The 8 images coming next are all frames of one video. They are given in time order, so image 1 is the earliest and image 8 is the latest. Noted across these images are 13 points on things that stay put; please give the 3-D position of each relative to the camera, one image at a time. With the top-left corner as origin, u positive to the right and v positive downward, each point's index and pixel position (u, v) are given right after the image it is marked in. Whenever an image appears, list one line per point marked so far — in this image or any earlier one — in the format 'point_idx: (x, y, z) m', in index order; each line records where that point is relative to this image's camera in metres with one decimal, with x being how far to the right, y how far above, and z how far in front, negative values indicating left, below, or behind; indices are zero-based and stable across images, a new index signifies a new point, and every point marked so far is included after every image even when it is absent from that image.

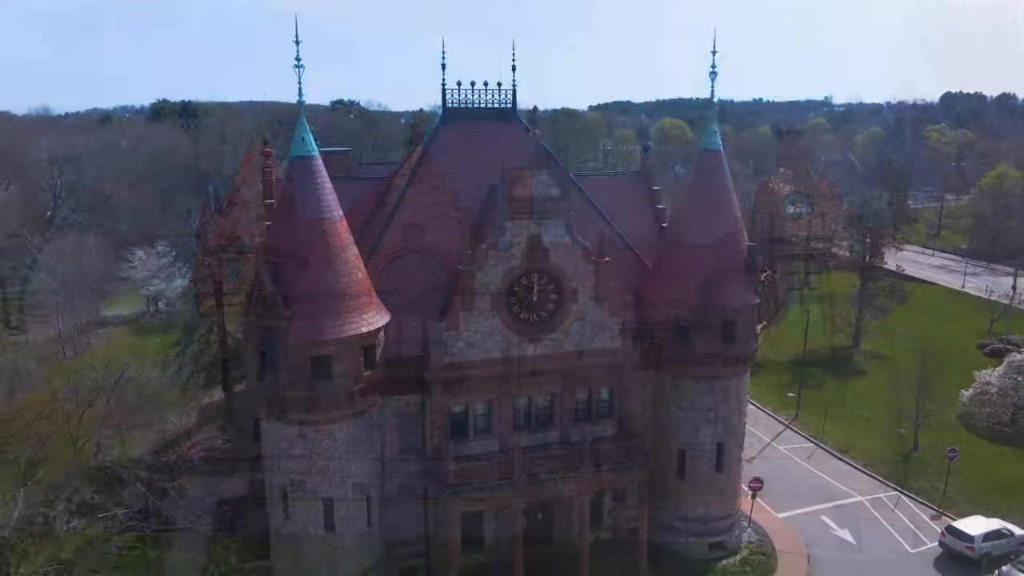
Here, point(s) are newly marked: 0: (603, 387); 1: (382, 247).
0: (+2.3, -2.5, +18.9) m
1: (-3.3, +1.1, +19.1) m
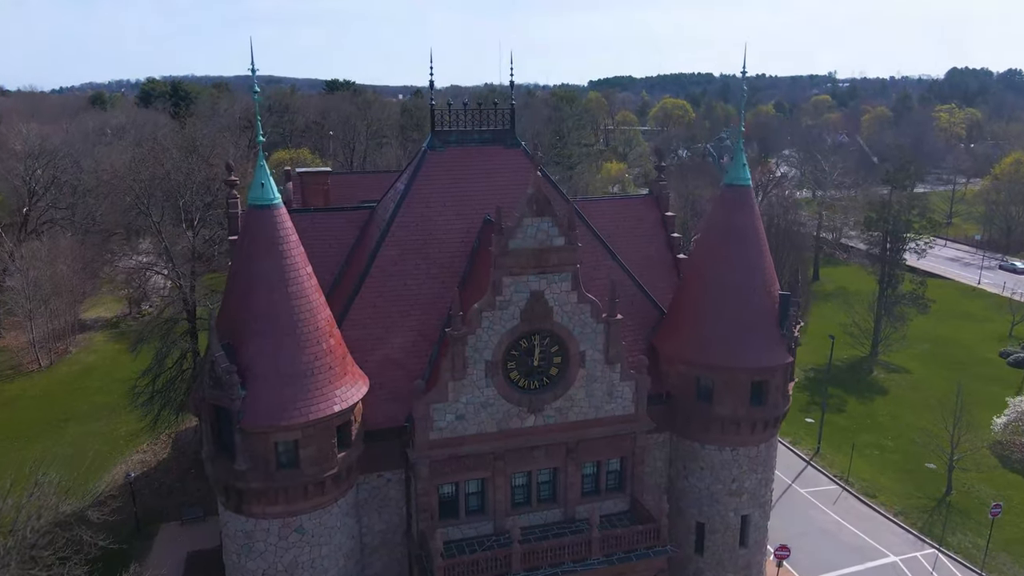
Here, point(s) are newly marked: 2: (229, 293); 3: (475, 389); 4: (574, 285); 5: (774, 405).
0: (+2.2, -3.7, +16.5) m
1: (-3.3, -0.2, +16.7) m
2: (-5.2, -0.1, +13.9) m
3: (-0.7, -2.0, +15.0) m
4: (+1.3, +0.1, +15.0) m
5: (+5.8, -2.6, +16.6) m
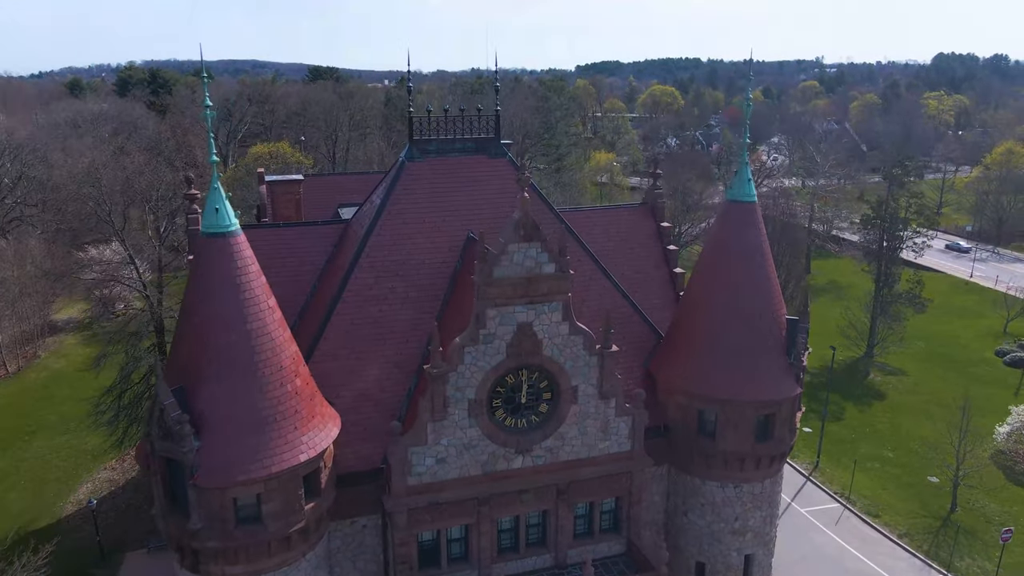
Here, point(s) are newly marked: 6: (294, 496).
0: (+1.9, -4.2, +15.3) m
1: (-3.6, -0.7, +15.3) m
2: (-5.5, -0.7, +12.5) m
3: (-1.0, -2.6, +13.7) m
4: (+1.0, -0.5, +13.7) m
5: (+5.5, -3.1, +15.4) m
6: (-3.7, -3.5, +12.6) m
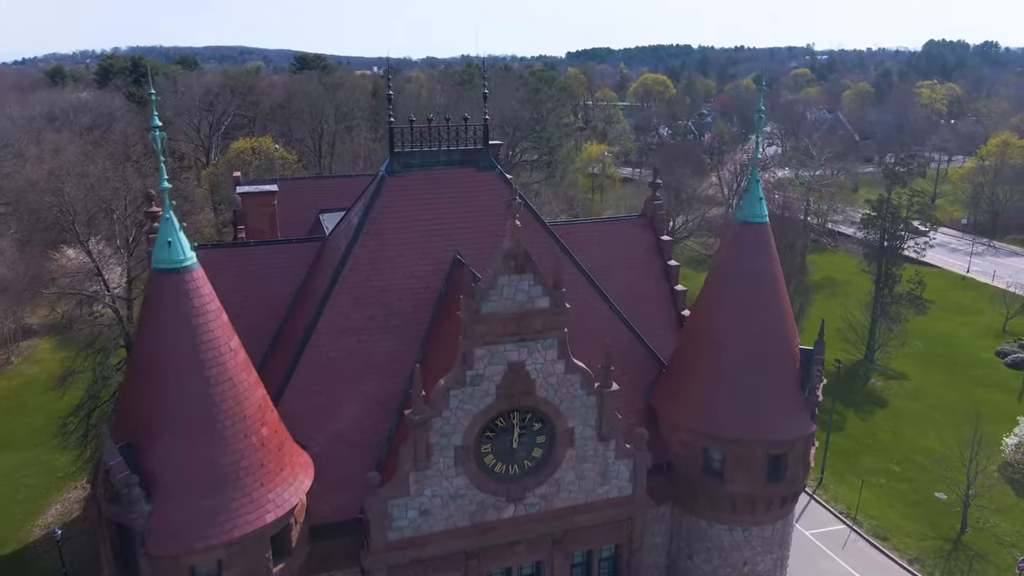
0: (+1.8, -4.8, +14.1) m
1: (-3.8, -1.3, +14.0) m
2: (-5.6, -1.3, +11.2) m
3: (-1.1, -3.2, +12.4) m
4: (+0.8, -1.1, +12.4) m
5: (+5.3, -3.6, +14.2) m
6: (-3.8, -4.1, +11.3) m
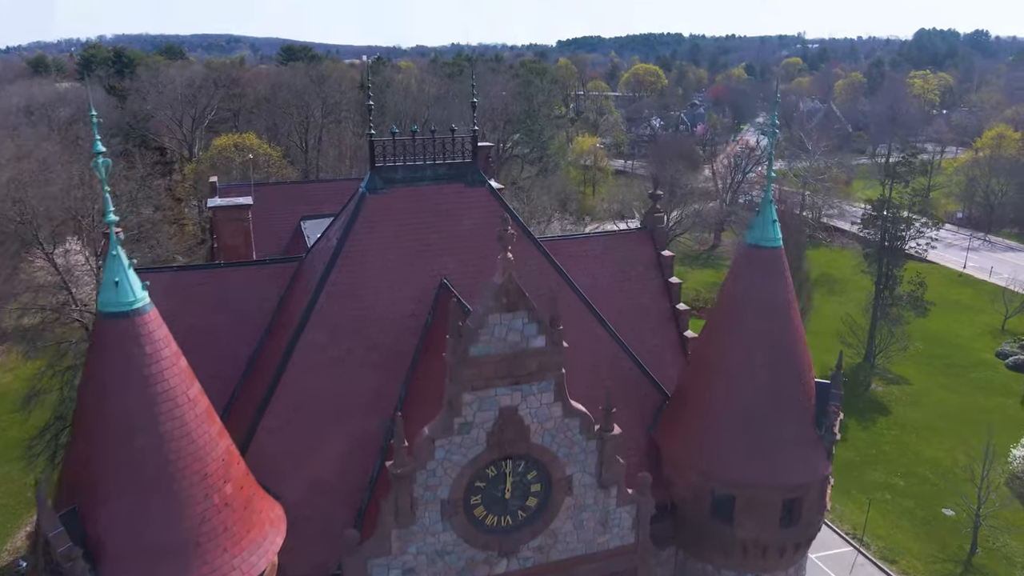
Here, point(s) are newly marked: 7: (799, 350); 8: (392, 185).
0: (+1.6, -5.3, +13.0) m
1: (-3.9, -1.8, +12.8) m
2: (-5.7, -1.9, +9.9) m
3: (-1.3, -3.7, +11.3) m
4: (+0.7, -1.6, +11.3) m
5: (+5.2, -4.1, +13.2) m
6: (-3.9, -4.7, +10.2) m
7: (+5.0, -1.1, +13.0) m
8: (-2.3, +1.9, +14.3) m
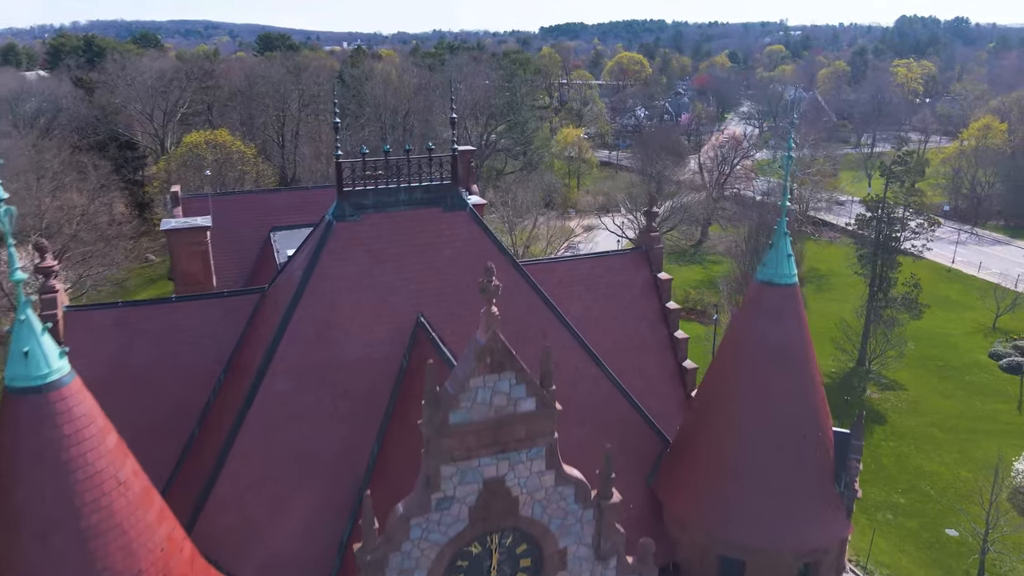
0: (+1.4, -6.0, +11.7) m
1: (-4.2, -2.5, +11.3) m
2: (-5.9, -2.7, +8.5) m
3: (-1.4, -4.4, +9.9) m
4: (+0.5, -2.3, +9.9) m
5: (+5.0, -4.7, +11.9) m
6: (-4.0, -5.4, +8.8) m
7: (+4.7, -1.7, +11.7) m
8: (-2.5, +1.3, +12.8) m
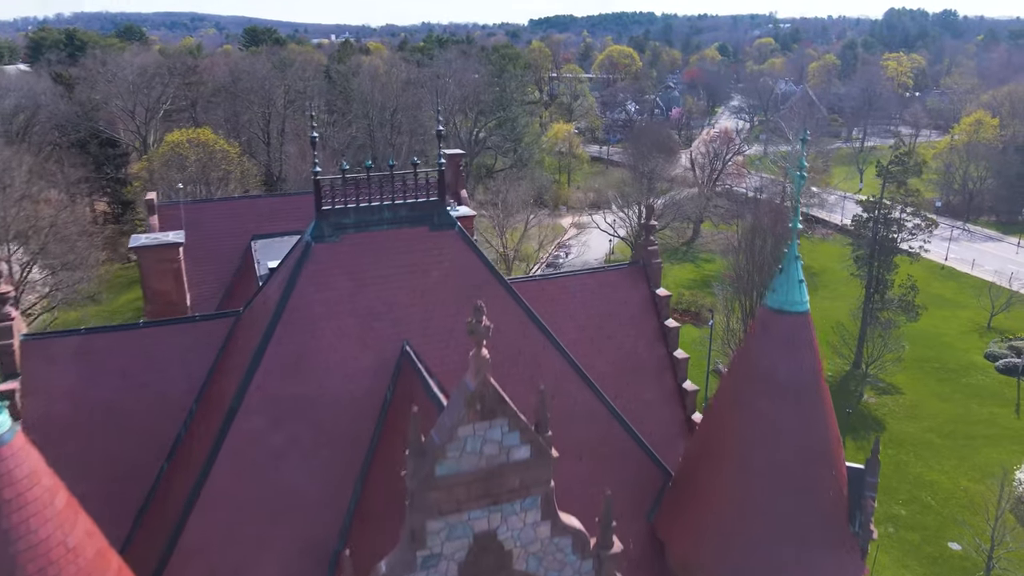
0: (+1.3, -6.4, +11.0) m
1: (-4.3, -2.9, +10.5) m
2: (-6.0, -3.1, +7.6) m
3: (-1.5, -4.9, +9.1) m
4: (+0.4, -2.7, +9.1) m
5: (+4.9, -5.1, +11.2) m
6: (-4.1, -5.9, +7.9) m
7: (+4.6, -2.1, +11.0) m
8: (-2.7, +0.9, +11.9) m
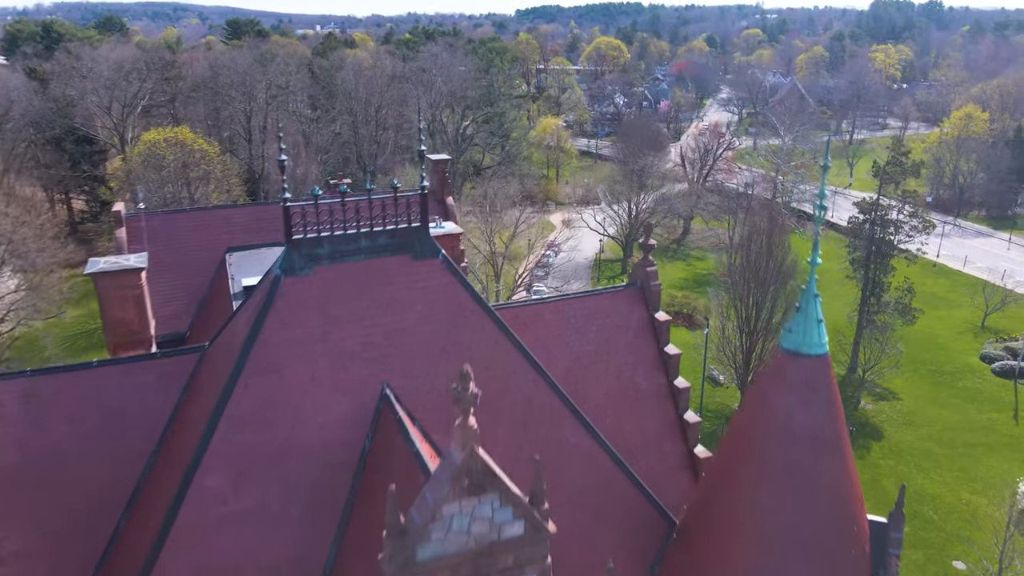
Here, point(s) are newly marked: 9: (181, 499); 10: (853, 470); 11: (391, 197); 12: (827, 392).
0: (+1.2, -6.9, +10.0) m
1: (-4.4, -3.5, +9.4) m
2: (-6.0, -3.7, +6.5) m
3: (-1.6, -5.4, +8.1) m
4: (+0.3, -3.3, +8.1) m
5: (+4.8, -5.6, +10.3) m
6: (-4.1, -6.5, +6.9) m
7: (+4.5, -2.6, +10.1) m
8: (-2.8, +0.3, +10.8) m
9: (-4.2, -2.7, +9.6) m
10: (+4.6, -2.4, +10.2) m
11: (-1.8, +1.4, +11.3) m
12: (+4.2, -1.3, +10.1) m
